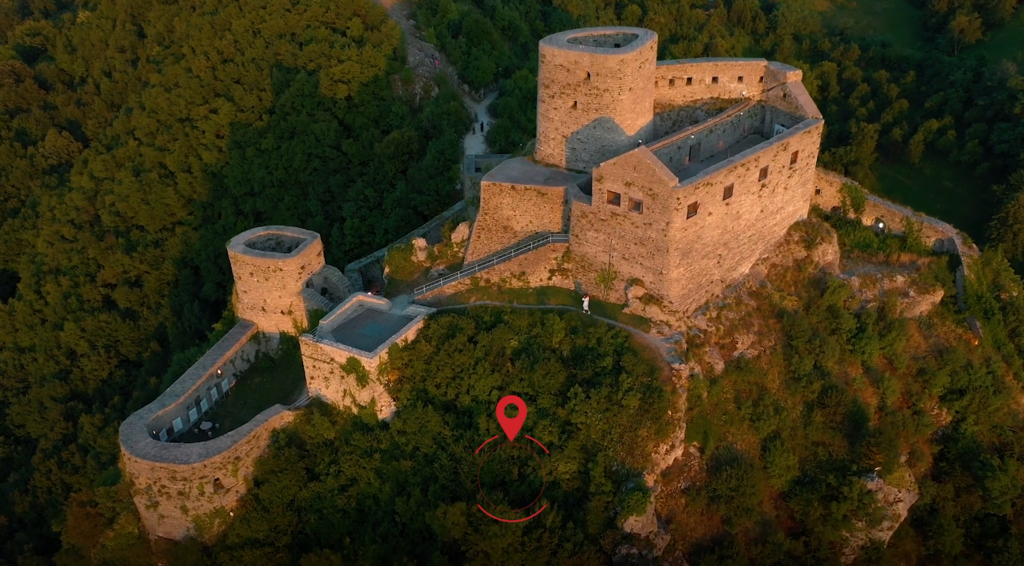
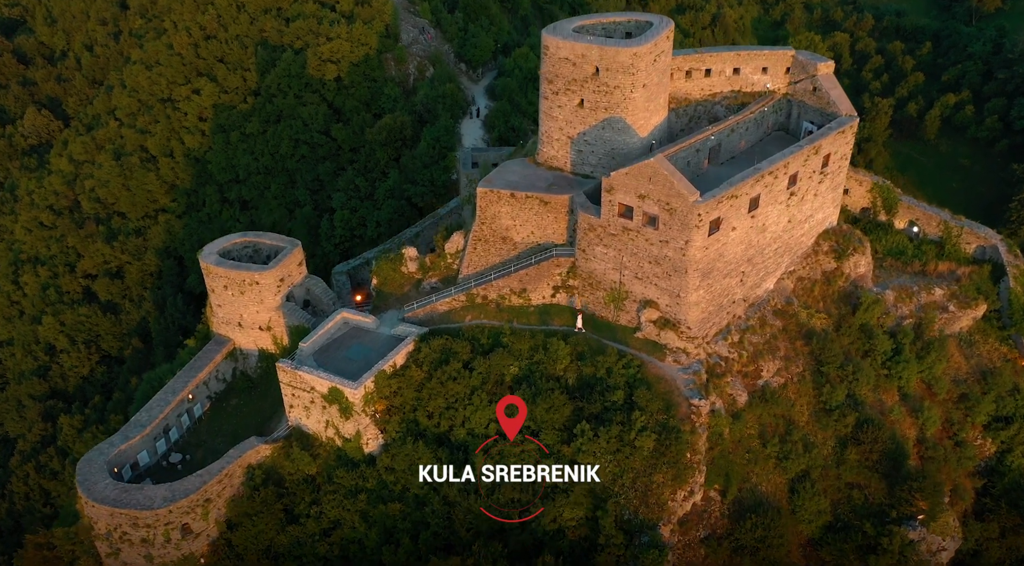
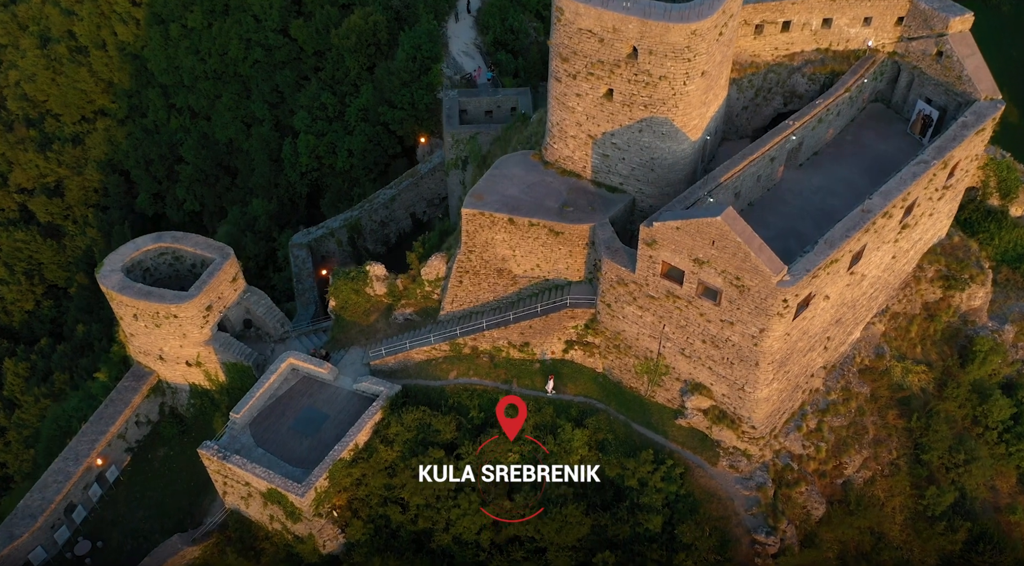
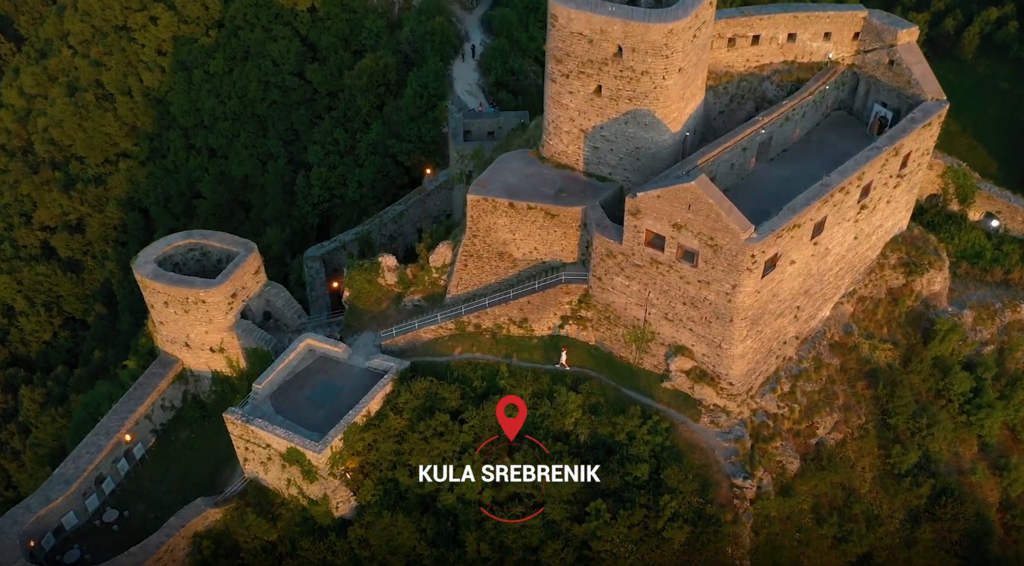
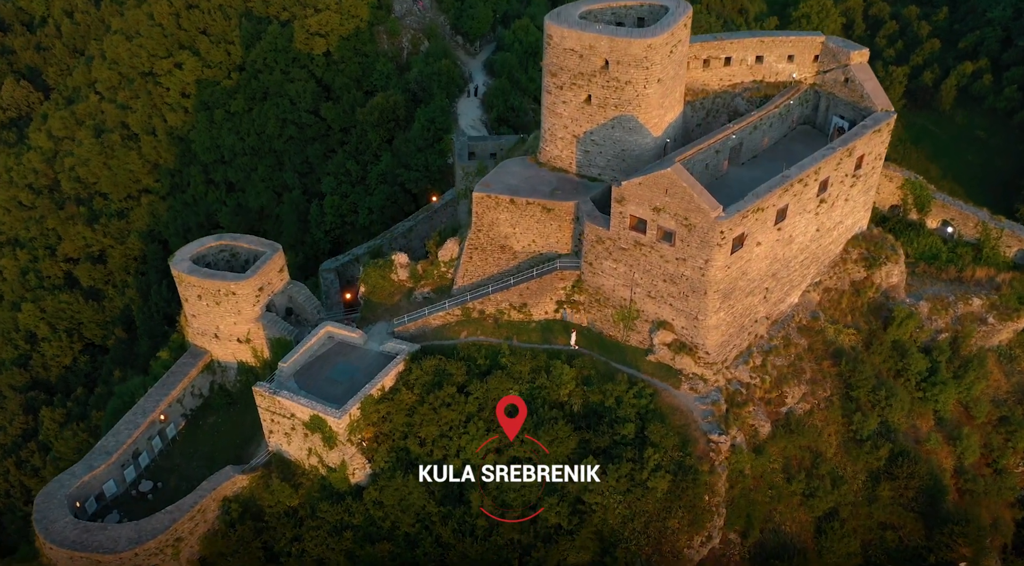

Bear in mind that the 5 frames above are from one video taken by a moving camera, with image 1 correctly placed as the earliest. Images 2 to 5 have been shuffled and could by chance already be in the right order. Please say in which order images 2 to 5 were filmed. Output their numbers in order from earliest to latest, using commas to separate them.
2, 5, 4, 3
